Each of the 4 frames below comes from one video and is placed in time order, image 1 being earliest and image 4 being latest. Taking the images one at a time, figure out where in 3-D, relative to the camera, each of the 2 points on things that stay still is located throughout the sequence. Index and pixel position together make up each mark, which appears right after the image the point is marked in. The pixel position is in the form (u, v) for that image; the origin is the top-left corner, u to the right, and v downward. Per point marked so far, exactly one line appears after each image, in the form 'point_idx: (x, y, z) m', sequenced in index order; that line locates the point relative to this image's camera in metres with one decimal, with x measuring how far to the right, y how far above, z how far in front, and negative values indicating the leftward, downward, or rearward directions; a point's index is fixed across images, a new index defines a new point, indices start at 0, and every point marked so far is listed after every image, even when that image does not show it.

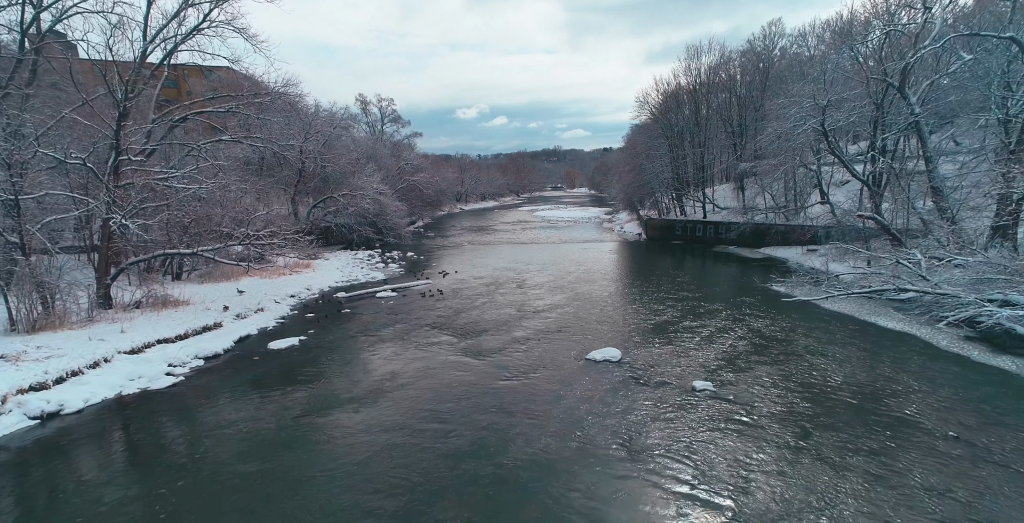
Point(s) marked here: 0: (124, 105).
0: (-10.6, +4.3, +15.7) m
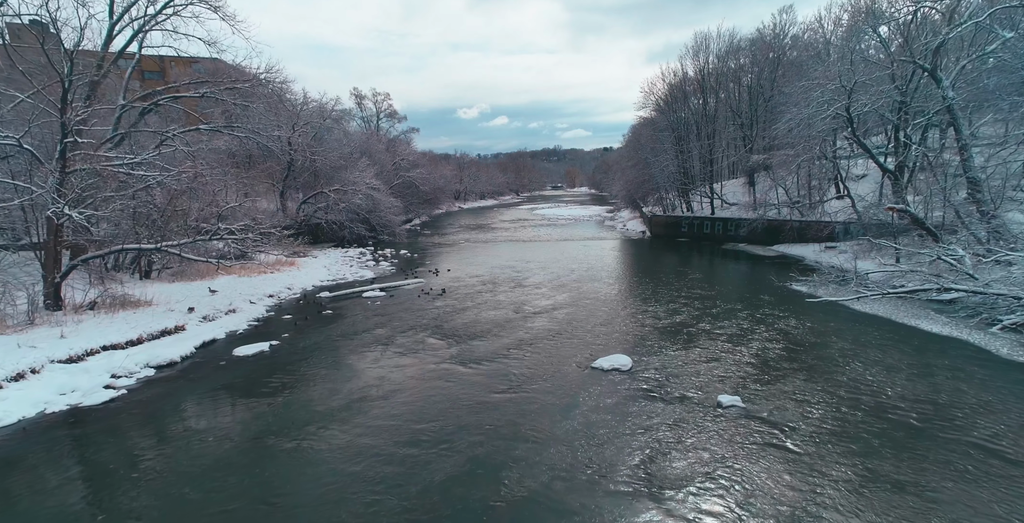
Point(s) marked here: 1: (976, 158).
0: (-10.7, +4.4, +14.1) m
1: (+14.2, +3.2, +17.8) m
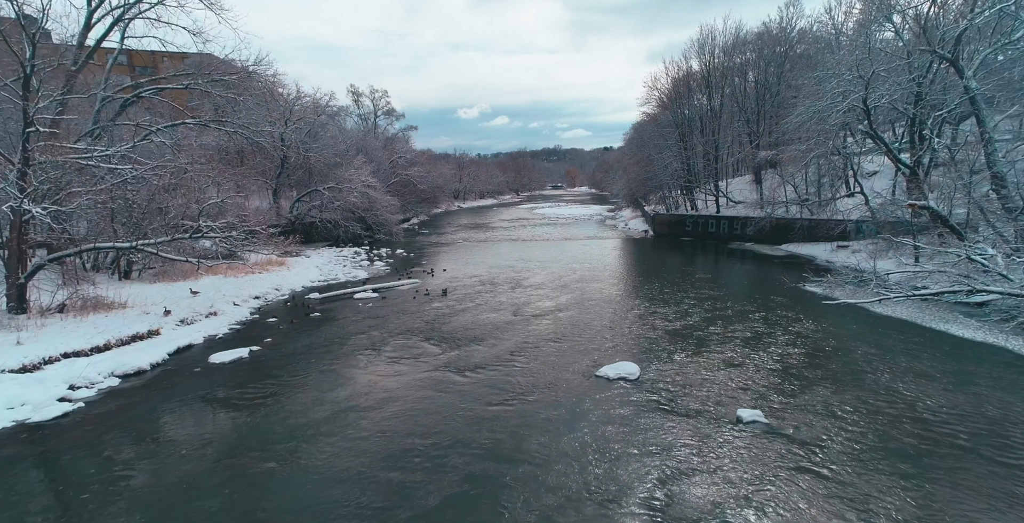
0: (-10.7, +4.4, +13.1) m
1: (+14.2, +3.2, +16.9) m
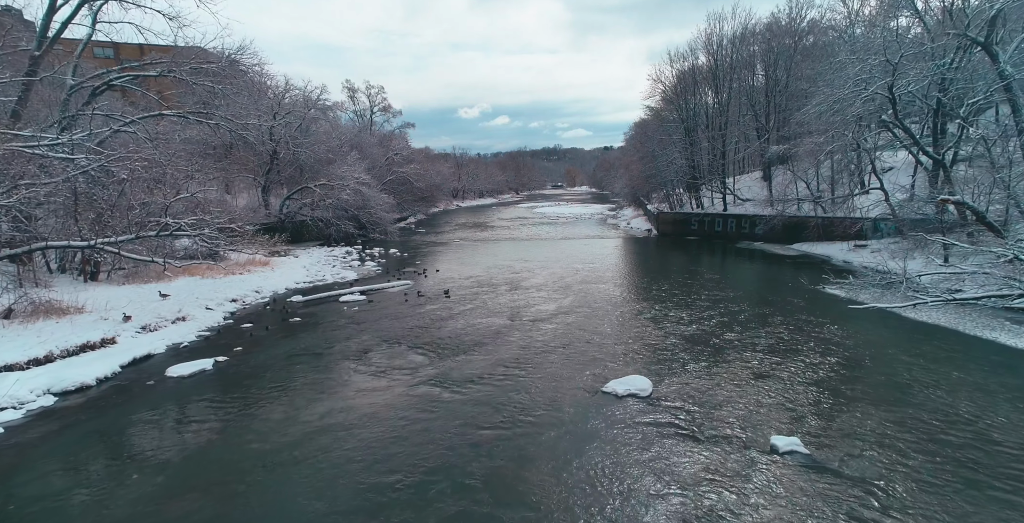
0: (-10.8, +4.4, +11.8) m
1: (+14.1, +3.1, +15.5) m
